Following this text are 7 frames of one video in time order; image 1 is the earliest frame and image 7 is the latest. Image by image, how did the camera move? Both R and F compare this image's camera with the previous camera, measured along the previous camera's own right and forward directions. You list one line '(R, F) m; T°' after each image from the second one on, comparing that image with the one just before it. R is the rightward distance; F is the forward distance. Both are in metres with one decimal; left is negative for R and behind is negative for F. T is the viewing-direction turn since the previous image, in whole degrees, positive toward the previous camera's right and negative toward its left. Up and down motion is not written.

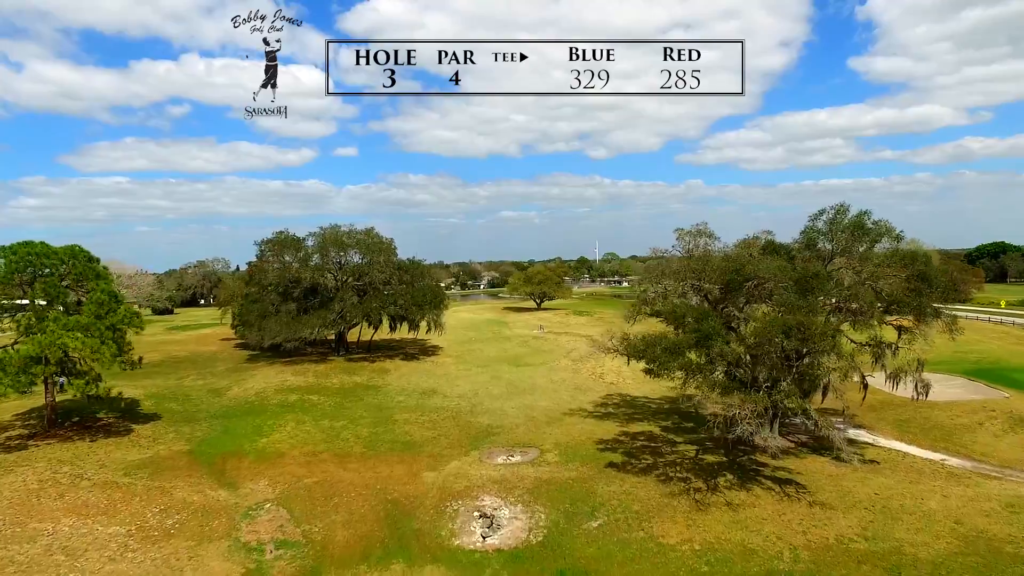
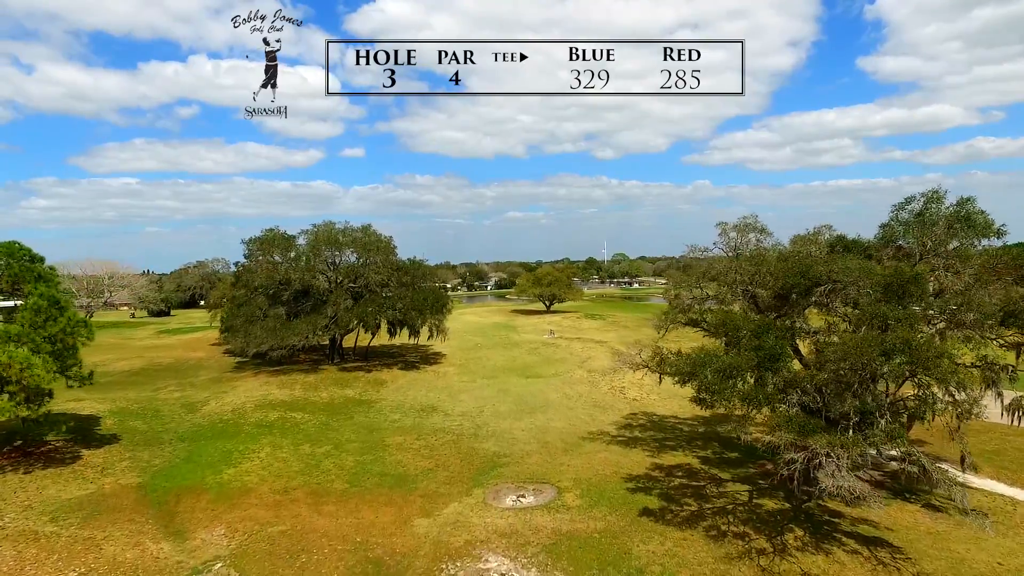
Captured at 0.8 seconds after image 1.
(-0.1, +3.4) m; -1°
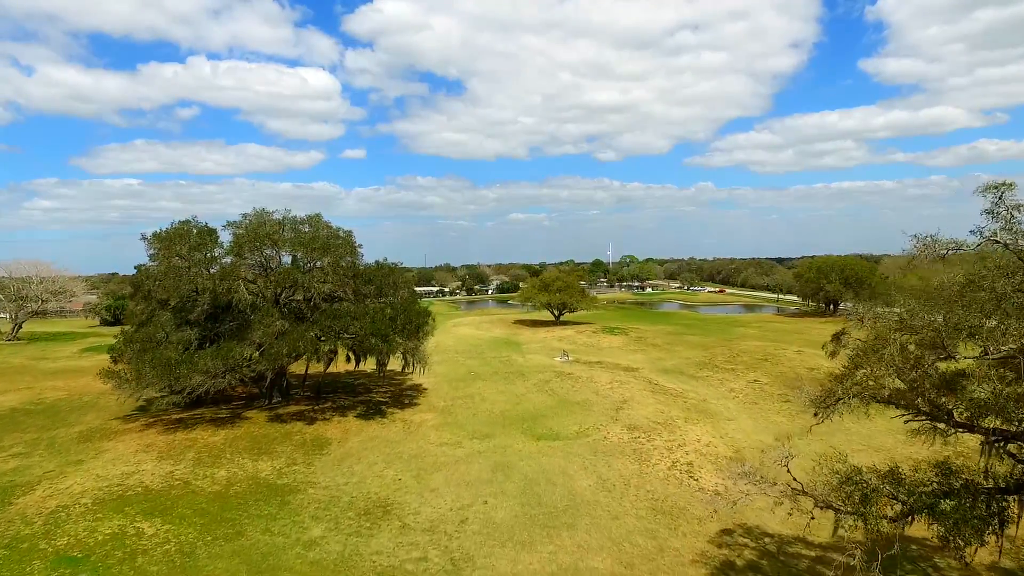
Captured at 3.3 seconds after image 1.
(-0.1, +10.3) m; 0°
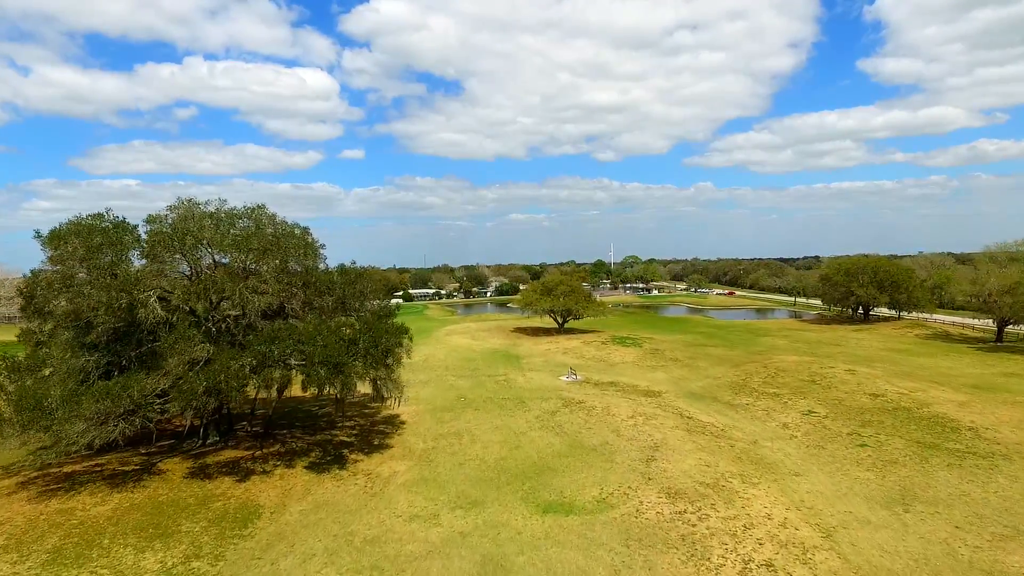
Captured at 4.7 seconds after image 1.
(+0.1, +5.9) m; 0°
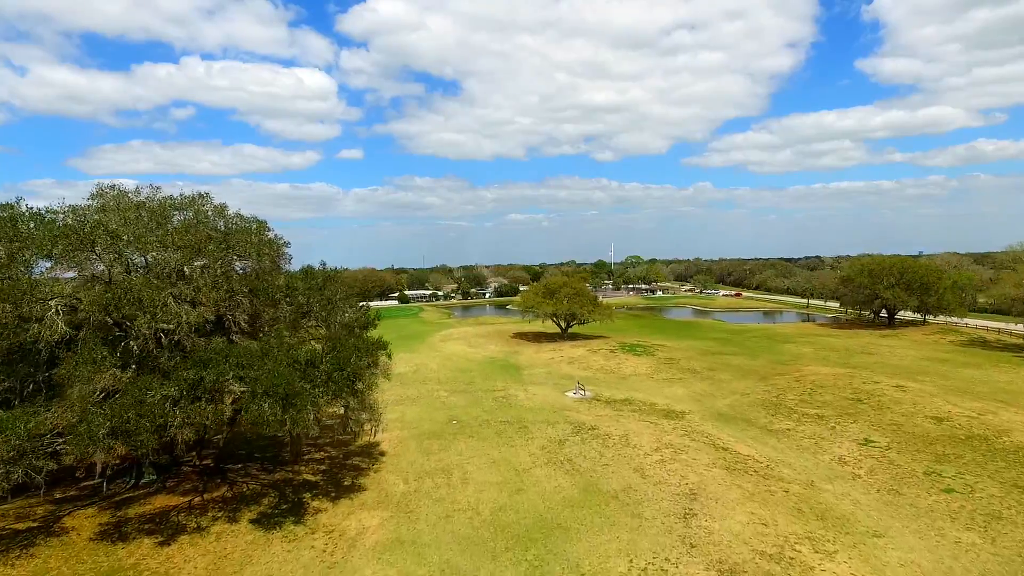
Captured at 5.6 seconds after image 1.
(0.0, +4.0) m; 0°
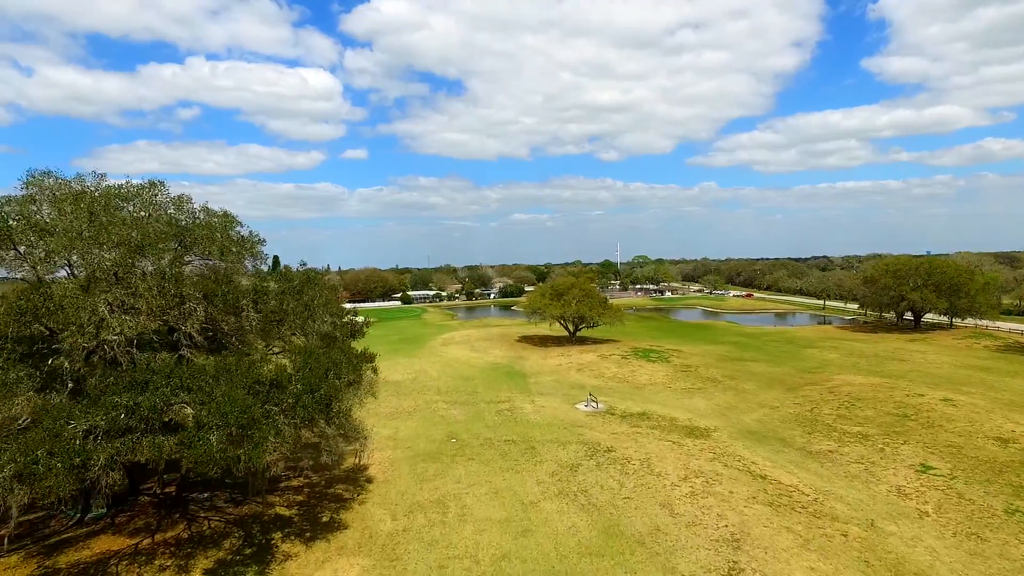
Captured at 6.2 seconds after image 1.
(0.0, +2.6) m; 0°
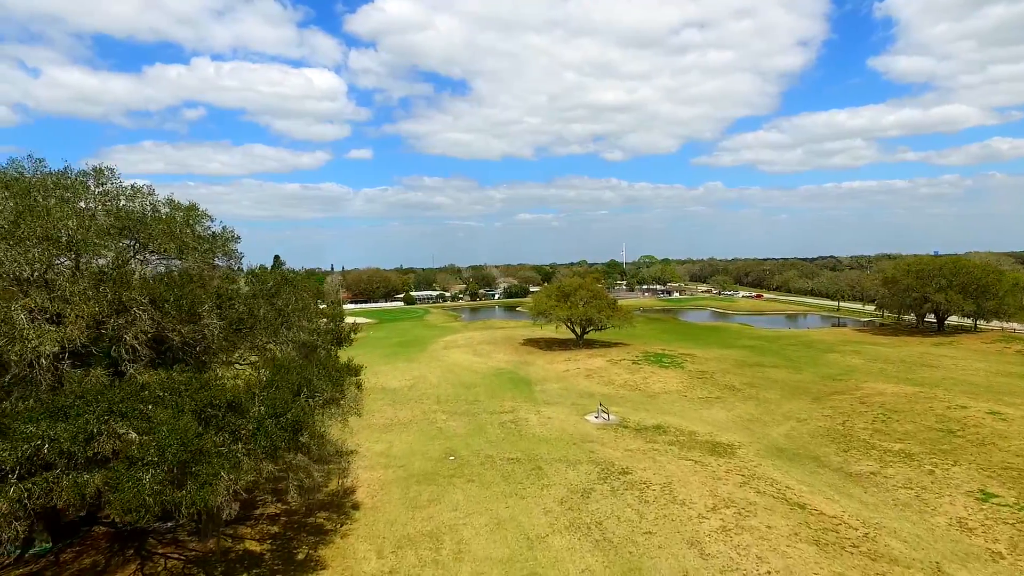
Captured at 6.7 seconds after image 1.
(0.0, +2.1) m; 0°
